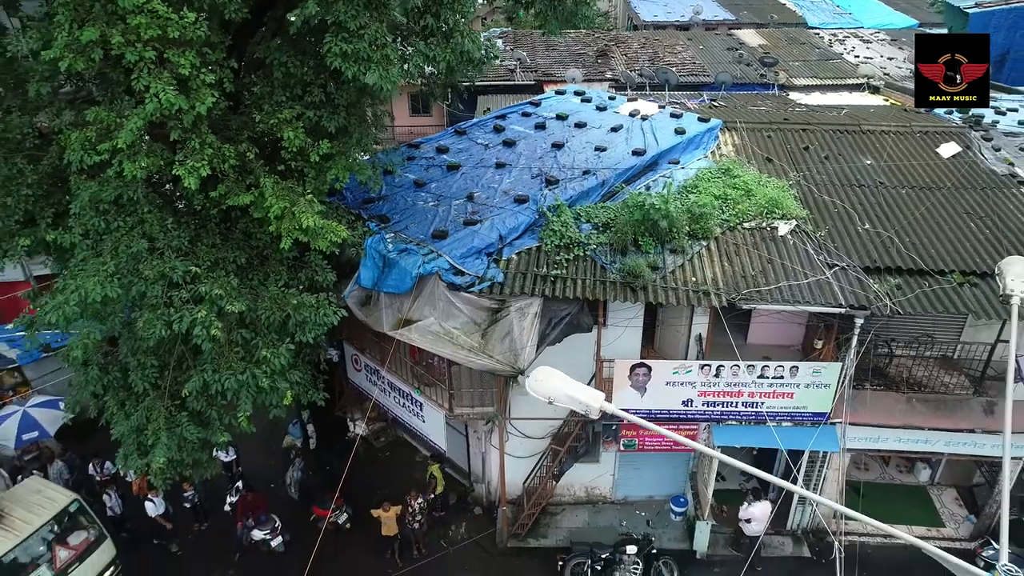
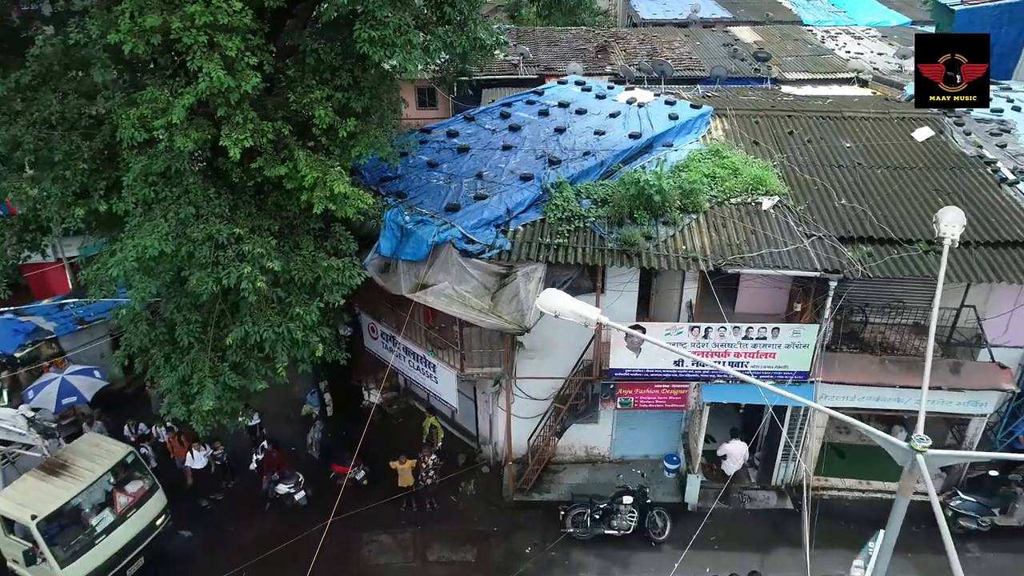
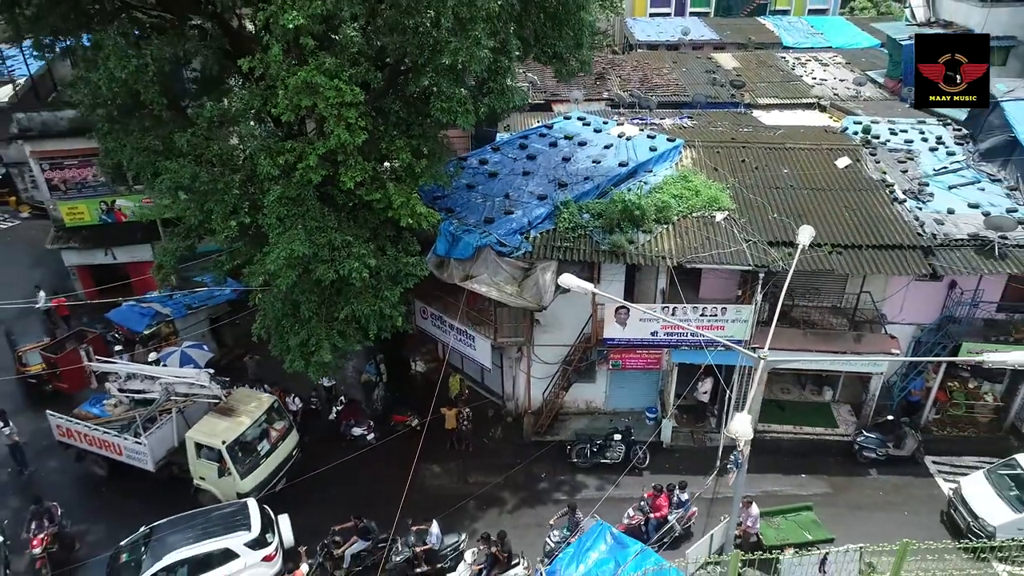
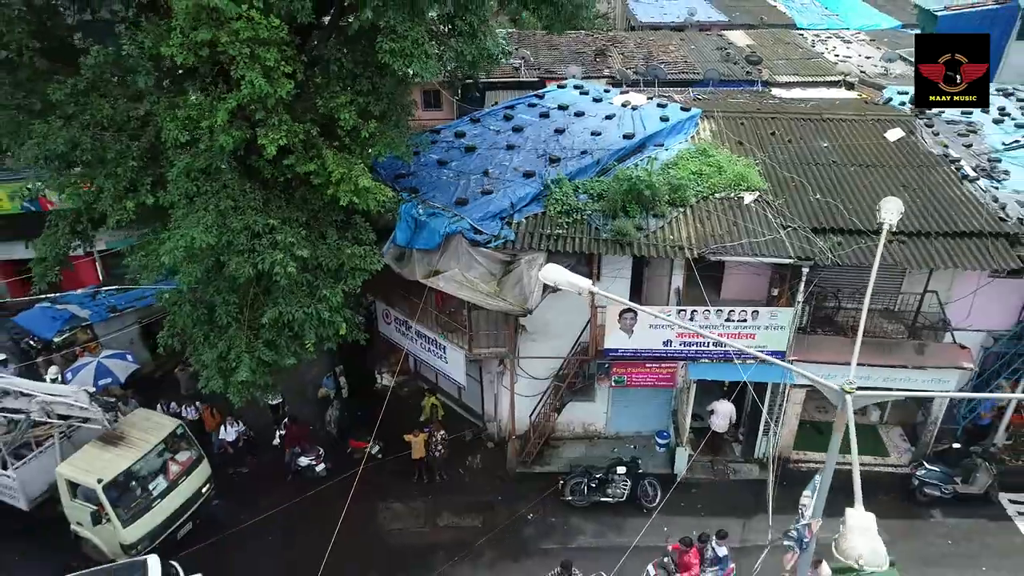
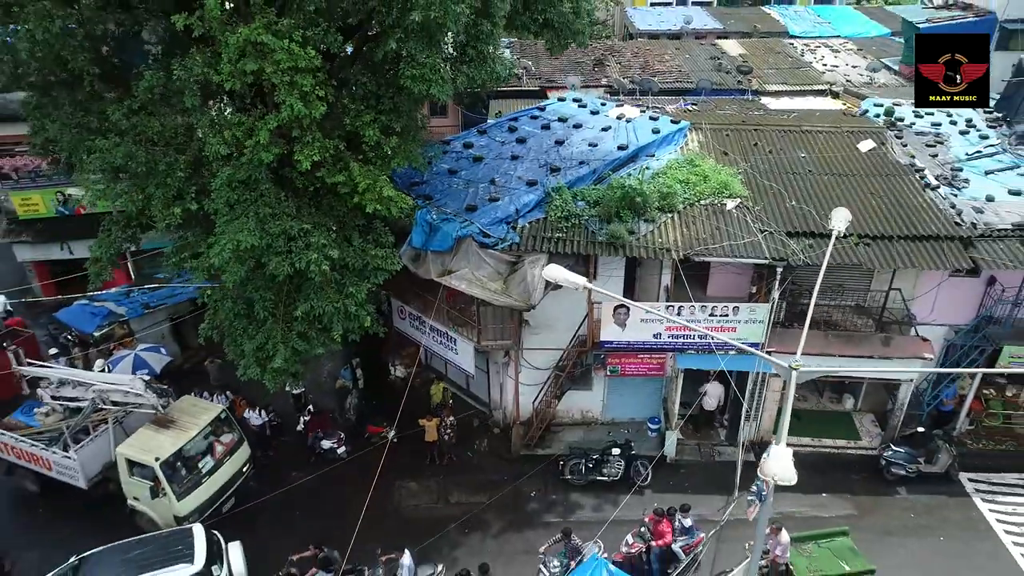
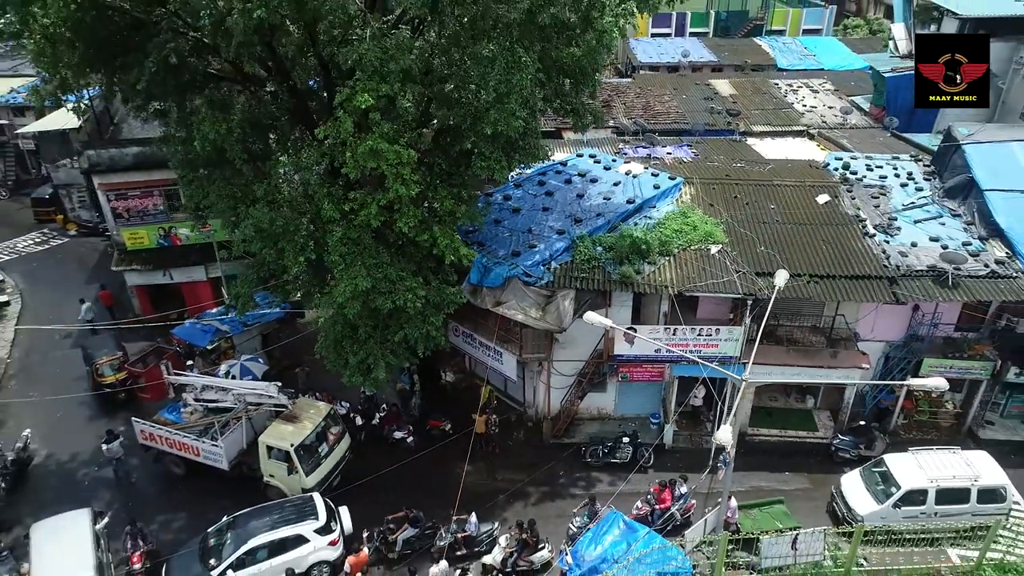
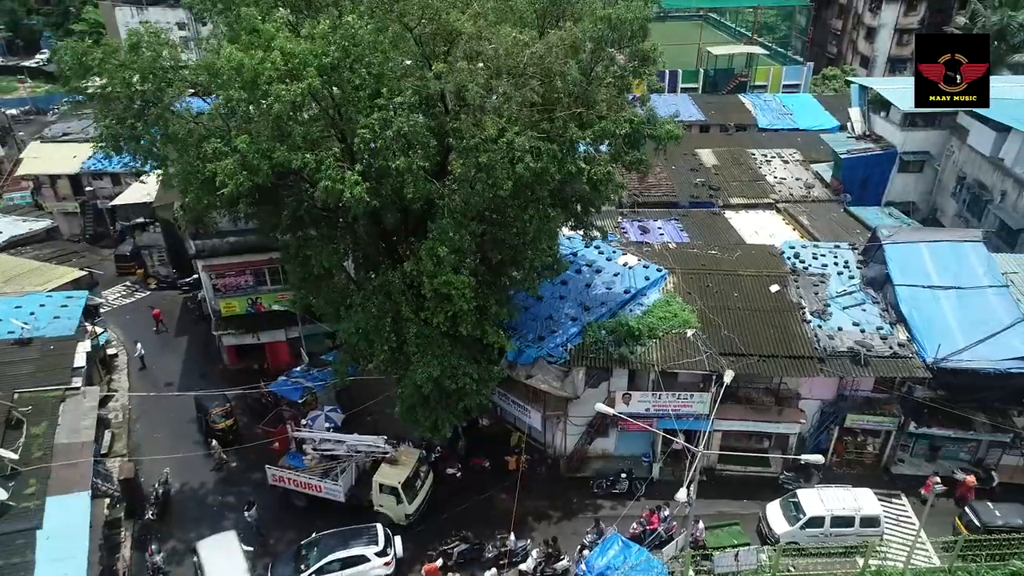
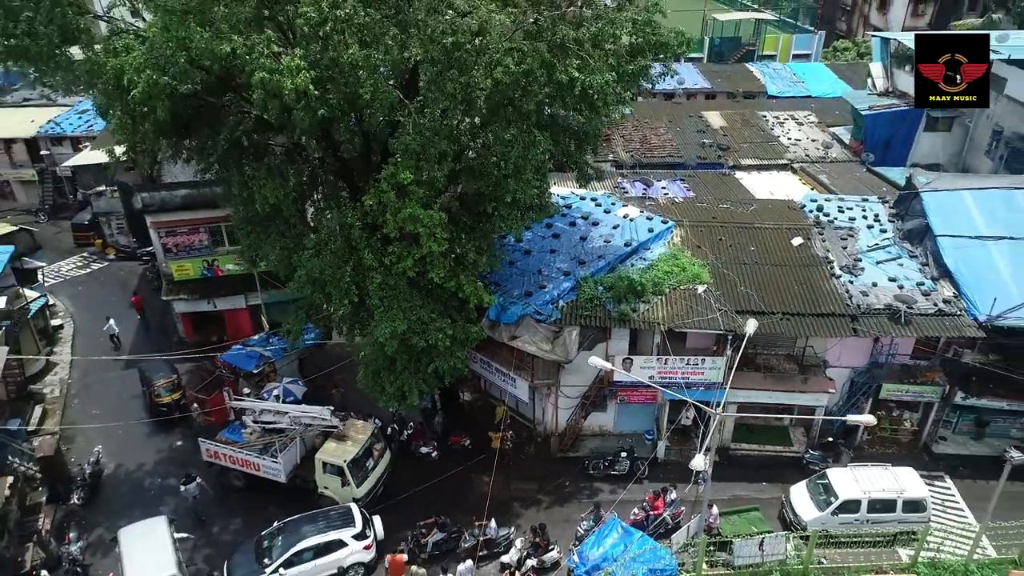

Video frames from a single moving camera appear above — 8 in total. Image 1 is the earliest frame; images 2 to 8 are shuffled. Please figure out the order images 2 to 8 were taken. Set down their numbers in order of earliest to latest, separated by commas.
2, 4, 5, 3, 6, 8, 7
